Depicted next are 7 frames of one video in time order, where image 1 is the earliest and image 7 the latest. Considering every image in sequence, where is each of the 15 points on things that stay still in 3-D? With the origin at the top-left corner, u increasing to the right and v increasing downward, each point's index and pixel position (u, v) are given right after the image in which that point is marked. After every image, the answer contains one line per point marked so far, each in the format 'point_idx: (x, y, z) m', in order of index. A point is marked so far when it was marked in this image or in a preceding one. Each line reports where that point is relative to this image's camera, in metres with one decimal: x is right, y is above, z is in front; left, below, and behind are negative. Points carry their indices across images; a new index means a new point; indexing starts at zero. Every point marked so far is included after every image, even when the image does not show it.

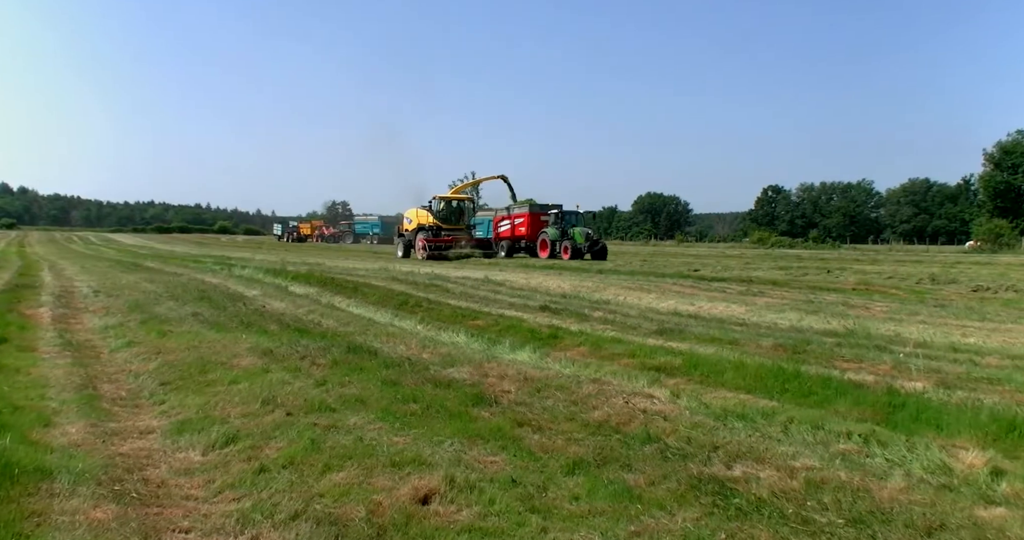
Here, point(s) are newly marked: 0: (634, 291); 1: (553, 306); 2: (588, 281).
0: (+2.6, -0.6, +15.2) m
1: (+0.6, -0.6, +11.8) m
2: (+1.8, -0.3, +17.8) m
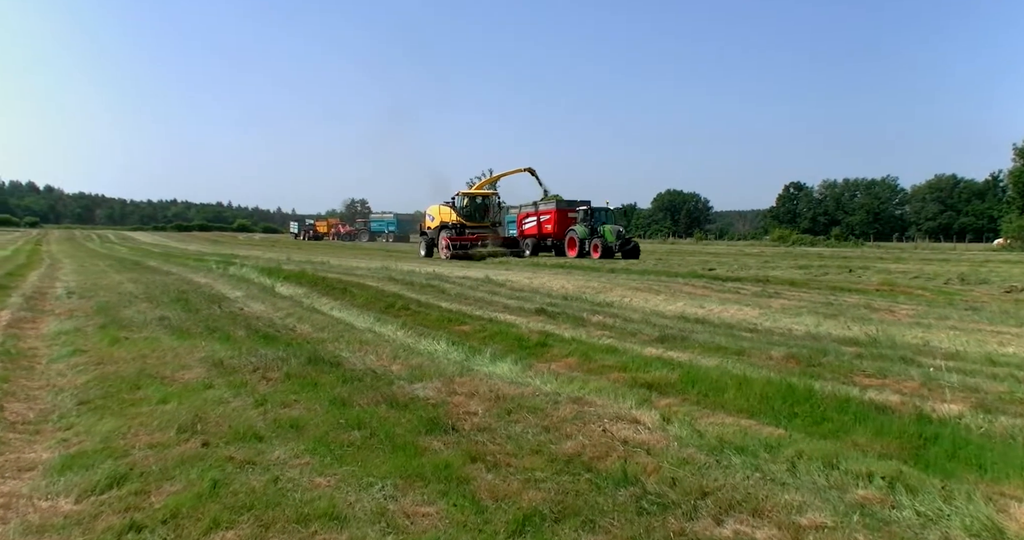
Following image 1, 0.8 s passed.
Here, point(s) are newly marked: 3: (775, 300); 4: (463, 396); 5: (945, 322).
0: (+2.6, -0.5, +14.4) m
1: (+0.6, -0.6, +11.0) m
2: (+1.9, -0.3, +17.0) m
3: (+5.1, -0.7, +13.7) m
4: (-0.4, -1.0, +5.4) m
5: (+6.7, -0.9, +10.8) m
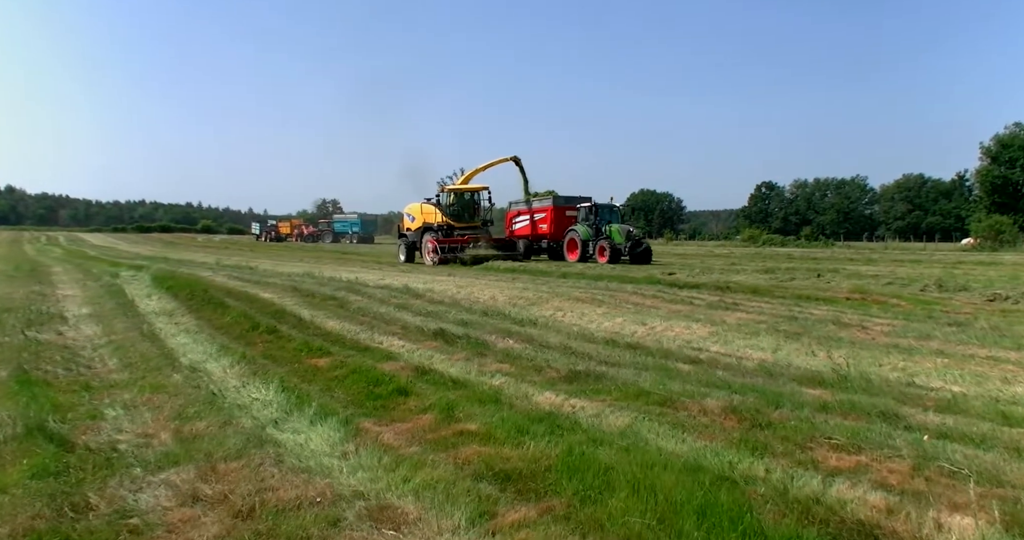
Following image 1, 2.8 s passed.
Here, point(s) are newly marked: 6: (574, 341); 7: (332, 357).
0: (+1.1, -0.7, +12.5) m
1: (-0.8, -0.8, +9.0) m
2: (+0.4, -0.4, +15.1) m
3: (+3.6, -0.8, +11.9) m
4: (-1.5, -1.1, +3.4) m
5: (+5.4, -1.0, +9.1) m
6: (+0.8, -0.9, +8.5) m
7: (-1.8, -0.9, +6.9) m
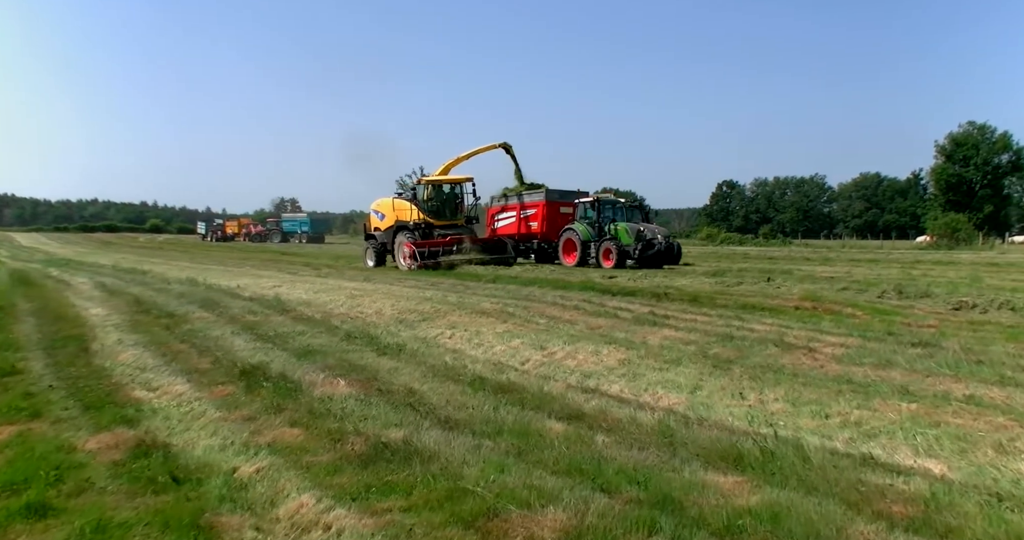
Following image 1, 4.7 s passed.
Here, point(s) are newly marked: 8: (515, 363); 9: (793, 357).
0: (-0.6, -0.8, +10.3) m
1: (-2.3, -0.9, +6.8) m
2: (-1.4, -0.6, +12.9) m
3: (+2.0, -0.9, +9.9) m
4: (-2.8, -1.3, +1.2) m
5: (+3.9, -1.1, +7.2) m
6: (-0.7, -1.0, +6.3) m
7: (-3.2, -1.0, +4.7) m
8: (0.0, -1.0, +7.7) m
9: (+3.4, -1.1, +8.5) m
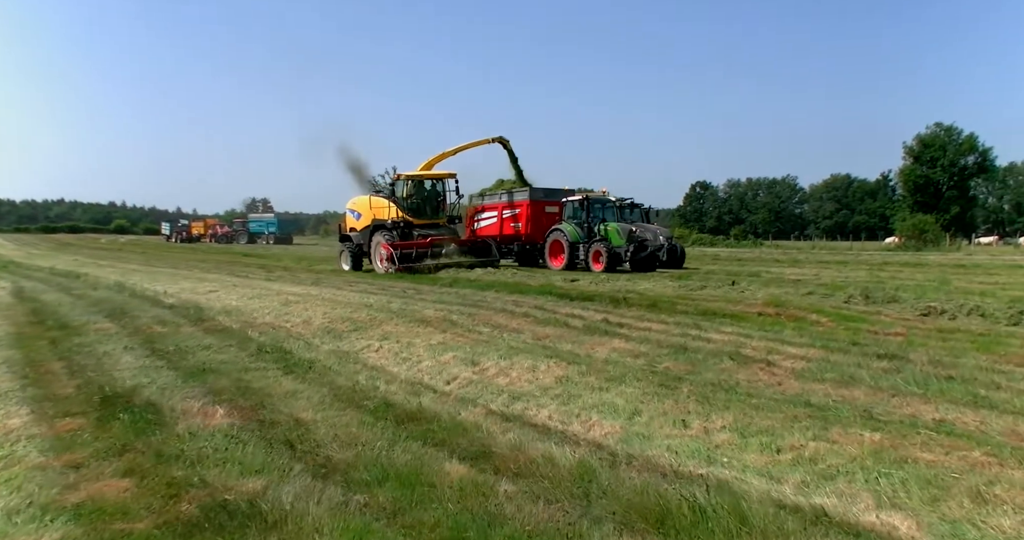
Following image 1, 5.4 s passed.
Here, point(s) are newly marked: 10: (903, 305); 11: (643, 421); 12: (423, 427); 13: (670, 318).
0: (-1.4, -0.9, +9.5) m
1: (-3.0, -1.0, +5.9) m
2: (-2.4, -0.7, +12.0) m
3: (+1.1, -1.0, +9.1) m
4: (-3.3, -1.4, +0.3) m
5: (+3.1, -1.2, +6.5) m
6: (-1.5, -1.1, +5.5) m
7: (-3.9, -1.1, +3.7) m
8: (-0.7, -1.1, +6.8) m
9: (+2.6, -1.1, +7.7) m
10: (+7.3, -0.7, +13.0) m
11: (+1.1, -1.2, +5.7) m
12: (-0.6, -1.1, +5.1) m
13: (+2.7, -0.8, +12.1) m
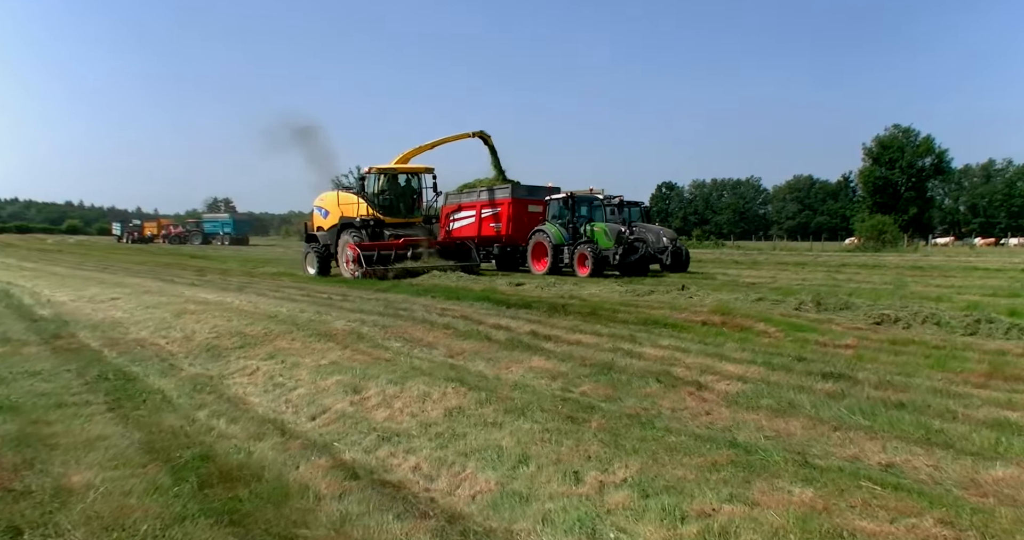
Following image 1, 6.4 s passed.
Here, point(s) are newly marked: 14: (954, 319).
0: (-2.5, -1.0, +8.3) m
1: (-4.0, -1.1, +4.6) m
2: (-3.6, -0.8, +10.8) m
3: (0.0, -1.1, +8.0) m
4: (-4.0, -1.5, -1.0) m
5: (+2.1, -1.3, +5.4) m
6: (-2.4, -1.2, +4.3) m
7: (-4.7, -1.2, +2.4) m
8: (-1.7, -1.2, +5.7) m
9: (+1.6, -1.2, +6.7) m
10: (+6.0, -0.7, +12.2) m
11: (+0.1, -1.3, +4.6) m
12: (-1.6, -1.2, +3.9) m
13: (+1.5, -0.9, +11.1) m
14: (+7.1, -0.8, +11.2) m
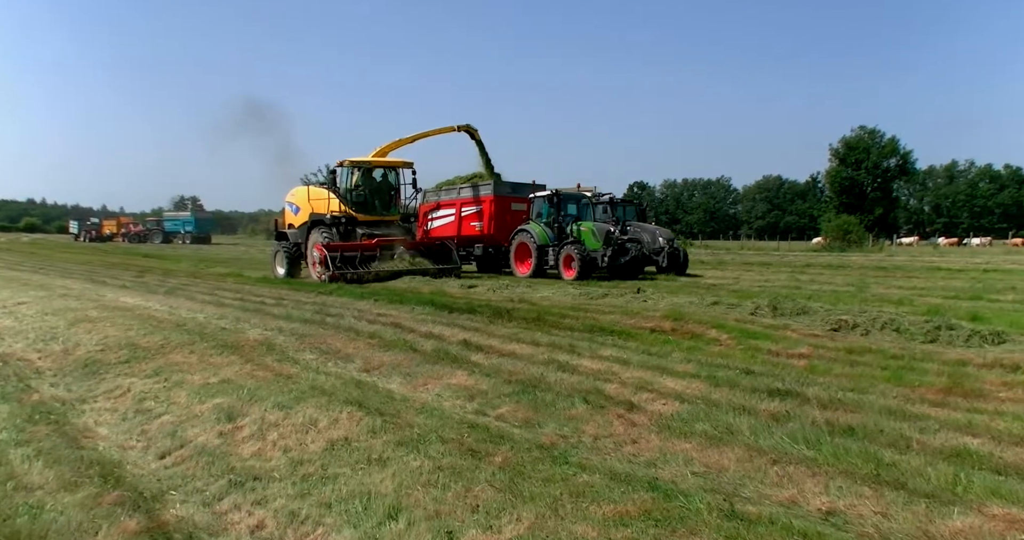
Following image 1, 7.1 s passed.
0: (-3.4, -1.1, +7.3) m
1: (-4.7, -1.2, +3.6) m
2: (-4.6, -0.8, +9.8) m
3: (-0.8, -1.2, +7.2) m
4: (-4.5, -1.6, -2.0) m
5: (+1.4, -1.3, +4.7) m
6: (-3.1, -1.3, +3.3) m
7: (-5.4, -1.3, +1.4) m
8: (-2.5, -1.3, +4.7) m
9: (+0.8, -1.3, +5.9) m
10: (+5.0, -0.8, +11.6) m
11: (-0.6, -1.4, +3.7) m
12: (-2.3, -1.3, +3.0) m
13: (+0.5, -1.0, +10.3) m
14: (+6.1, -0.8, +10.6) m
